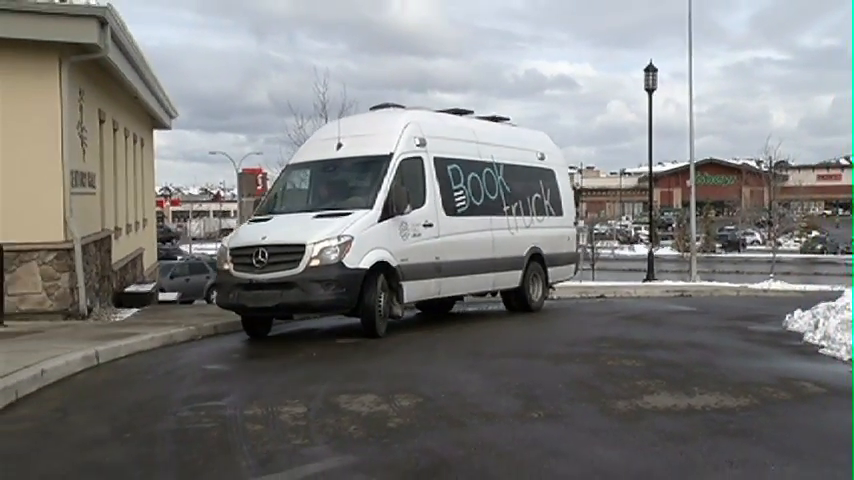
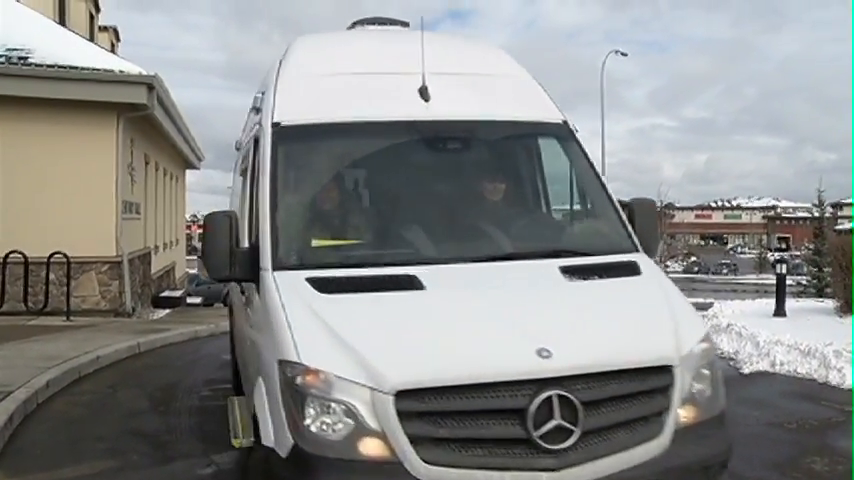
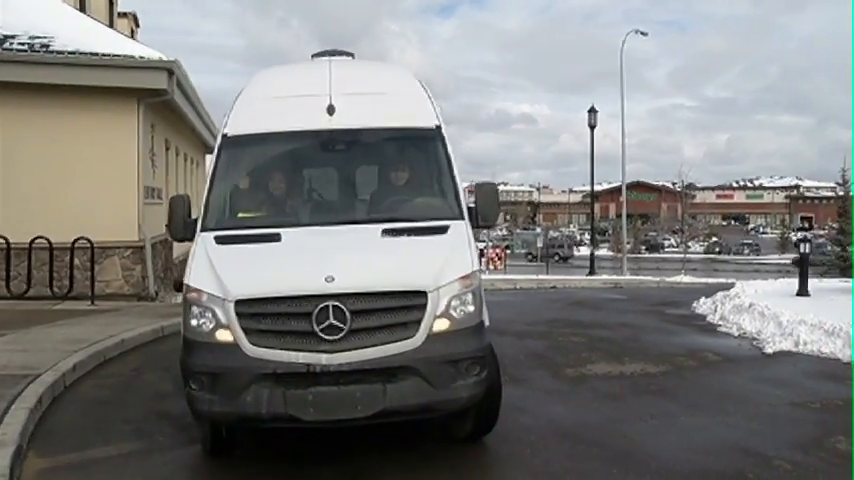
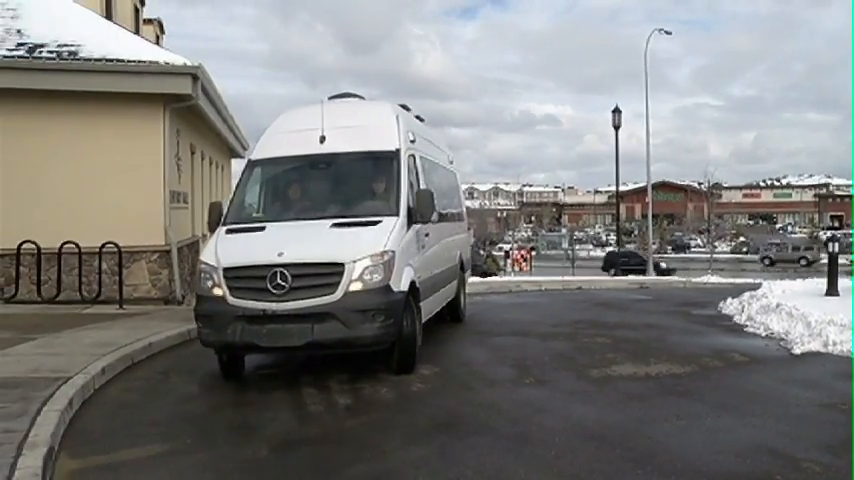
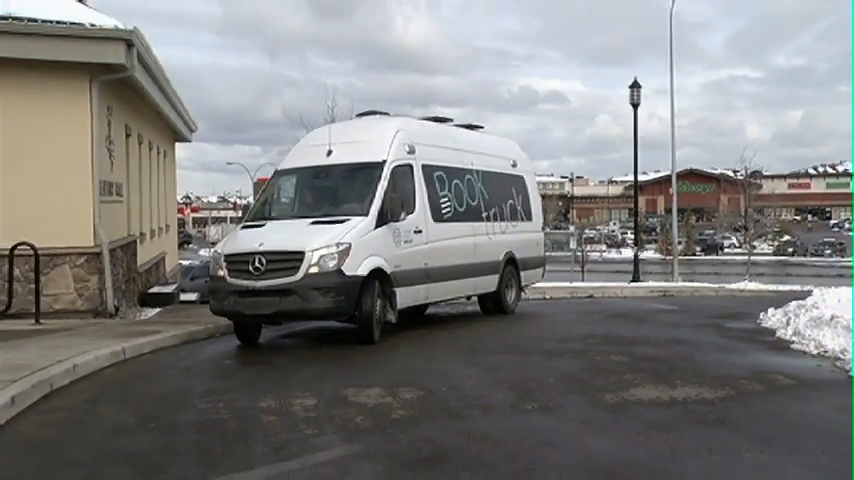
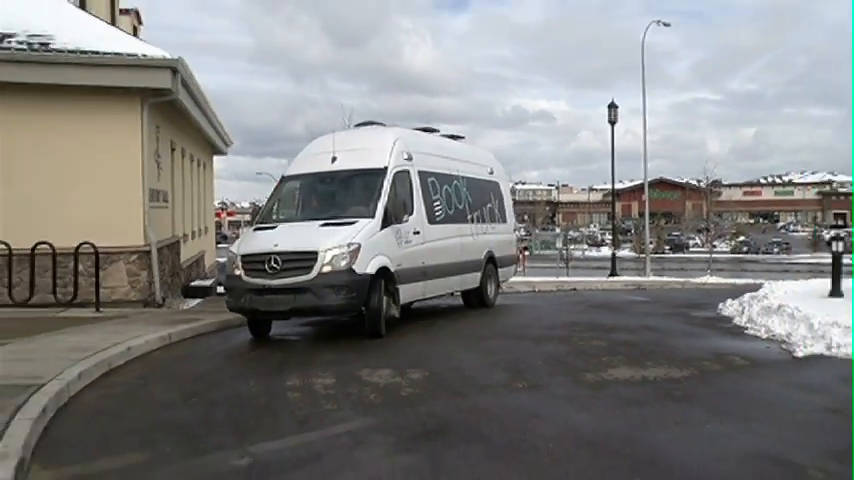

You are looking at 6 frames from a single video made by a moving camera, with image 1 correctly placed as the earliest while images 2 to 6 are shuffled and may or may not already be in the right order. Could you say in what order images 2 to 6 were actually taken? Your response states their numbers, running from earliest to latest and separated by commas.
5, 6, 4, 3, 2
